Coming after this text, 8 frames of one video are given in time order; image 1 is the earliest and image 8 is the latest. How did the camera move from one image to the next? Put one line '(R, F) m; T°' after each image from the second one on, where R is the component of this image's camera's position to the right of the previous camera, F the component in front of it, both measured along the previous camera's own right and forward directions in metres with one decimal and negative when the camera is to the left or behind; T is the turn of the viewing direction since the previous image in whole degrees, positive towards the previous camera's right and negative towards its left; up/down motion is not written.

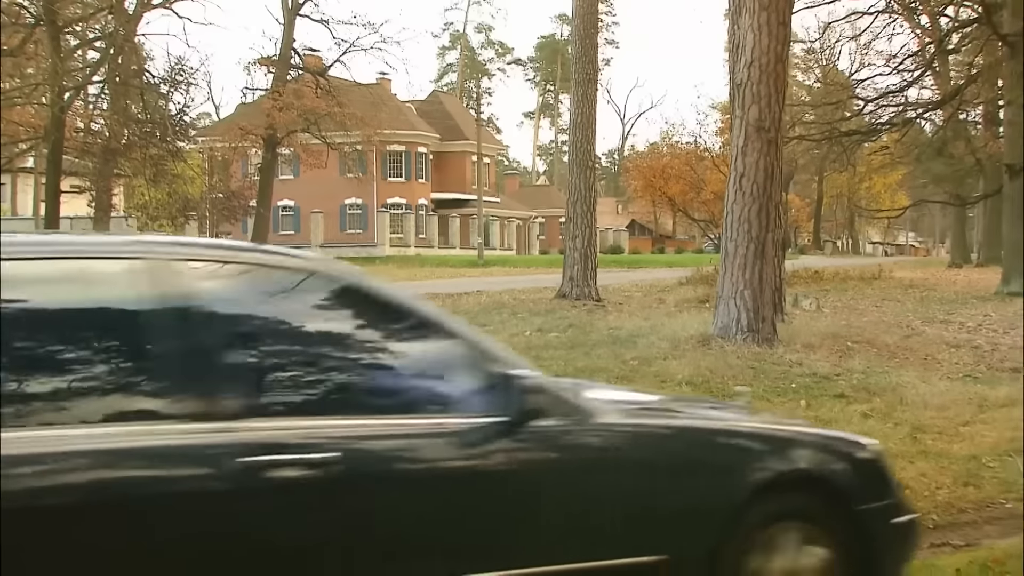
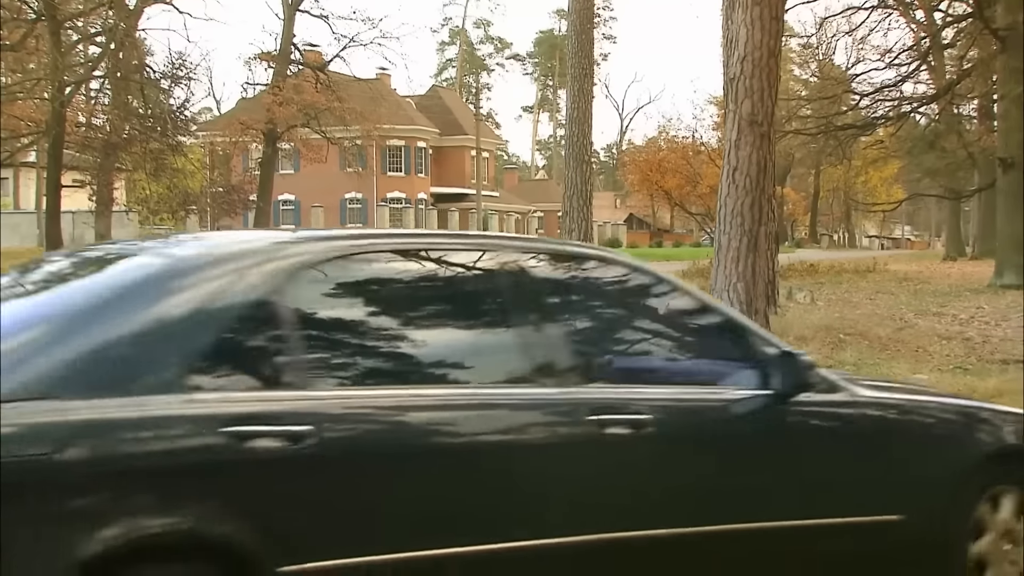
(+0.1, -0.1) m; 0°
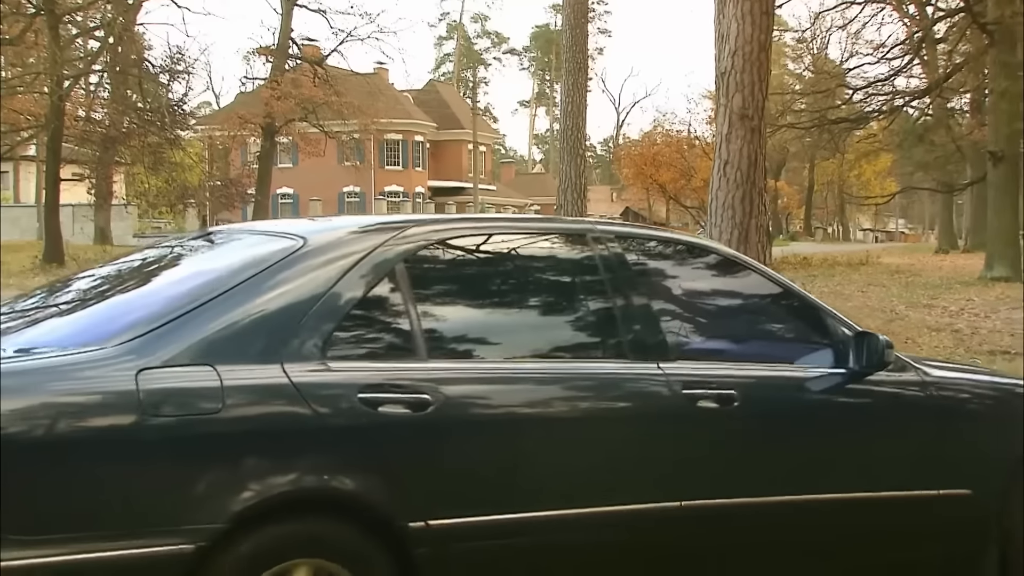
(+0.1, -0.1) m; 0°
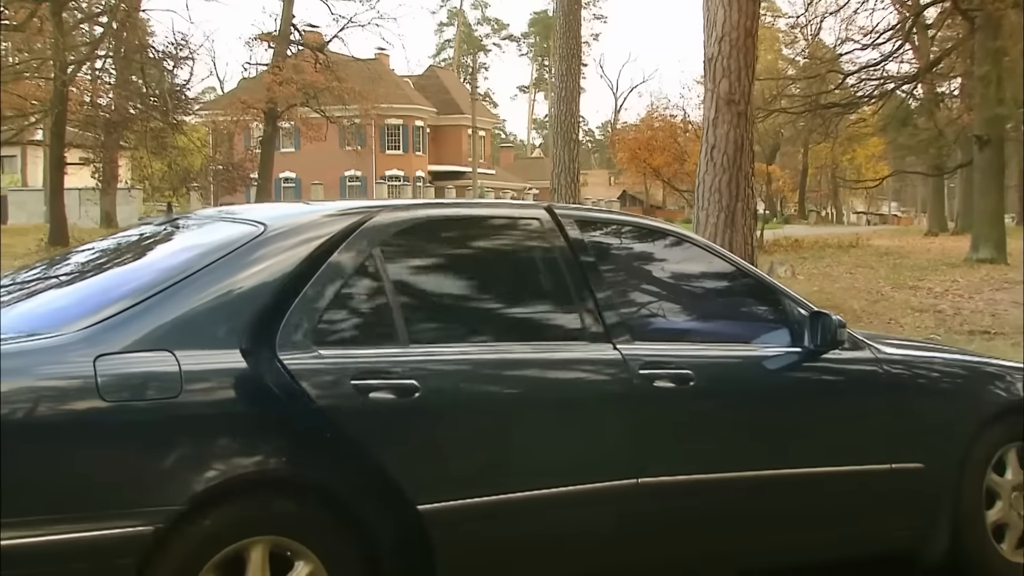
(+0.1, -0.2) m; -1°
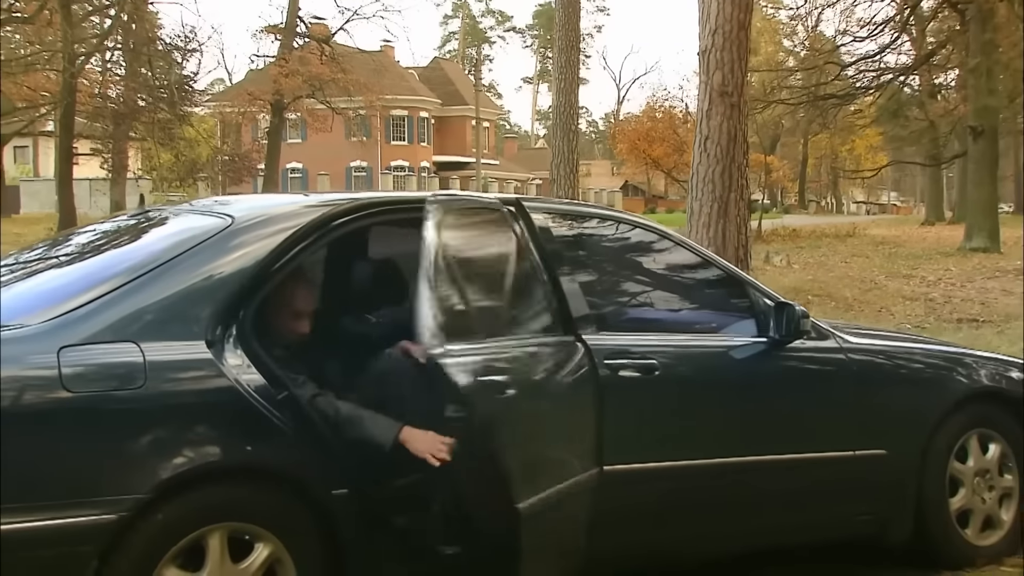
(+0.1, -0.2) m; -1°
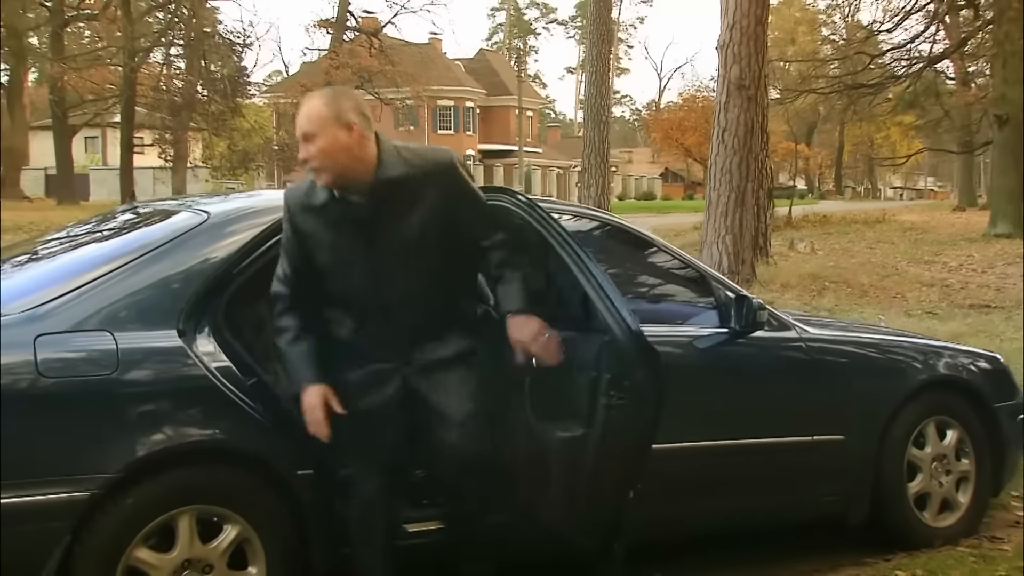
(+0.3, -0.4) m; -4°
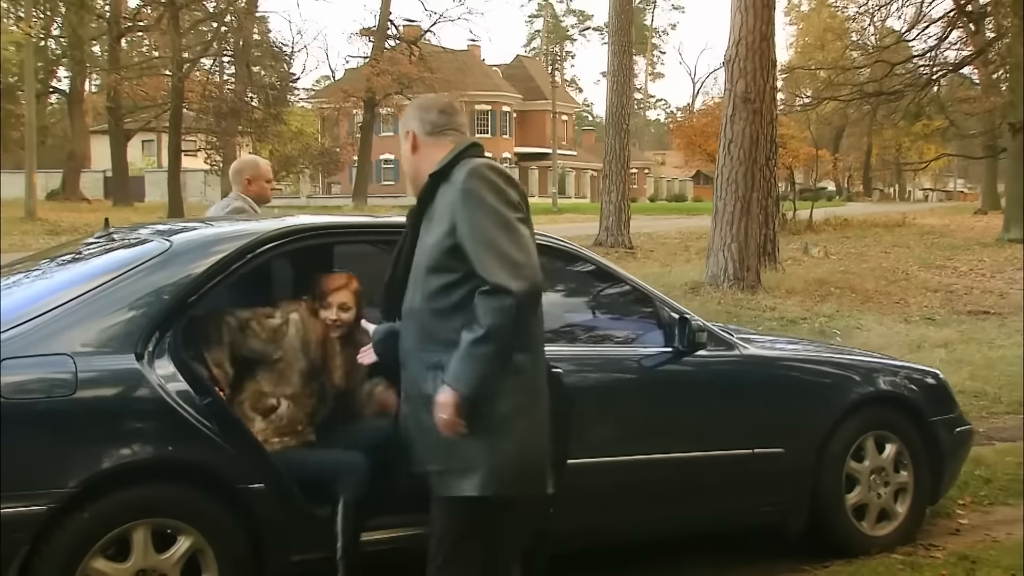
(+0.4, -0.4) m; -4°
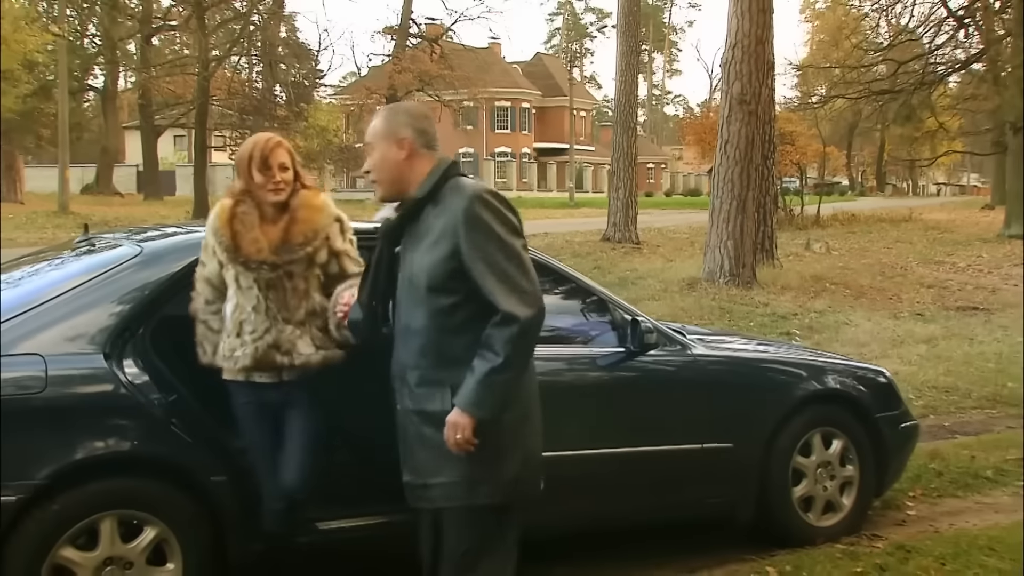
(+0.3, -0.3) m; -3°
